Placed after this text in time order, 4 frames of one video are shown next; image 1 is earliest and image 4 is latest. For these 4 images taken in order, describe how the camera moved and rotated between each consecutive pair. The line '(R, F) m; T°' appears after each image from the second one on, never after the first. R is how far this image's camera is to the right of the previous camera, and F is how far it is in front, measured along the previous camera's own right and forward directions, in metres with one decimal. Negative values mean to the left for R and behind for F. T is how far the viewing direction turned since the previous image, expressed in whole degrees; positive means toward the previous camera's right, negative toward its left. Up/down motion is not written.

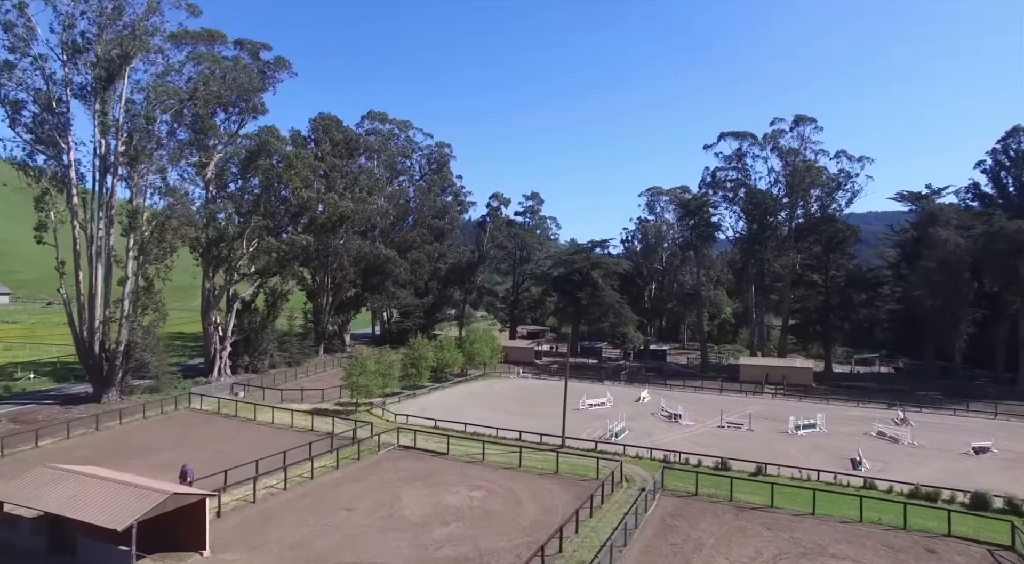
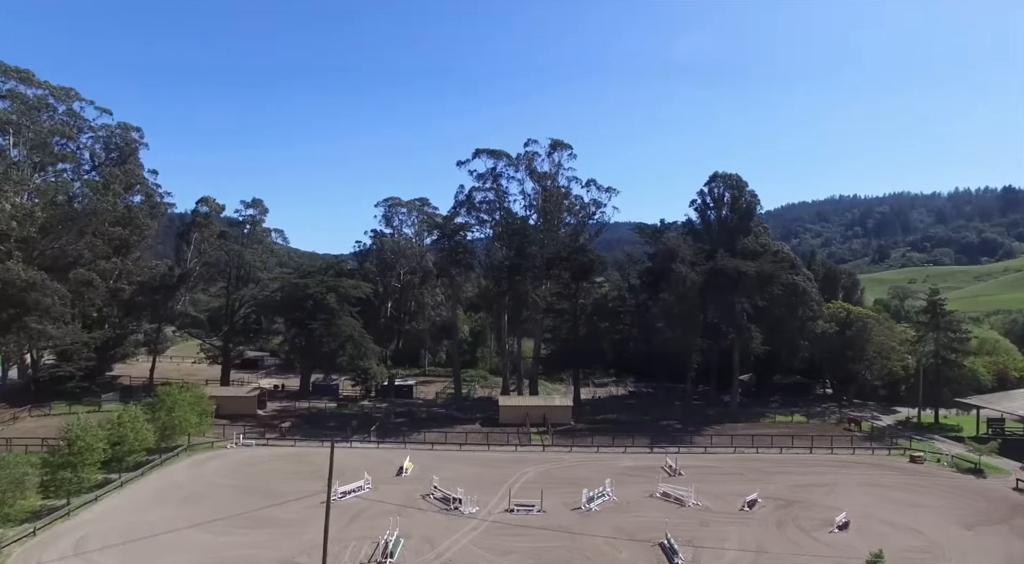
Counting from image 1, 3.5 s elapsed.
(-0.8, +8.8) m; +24°
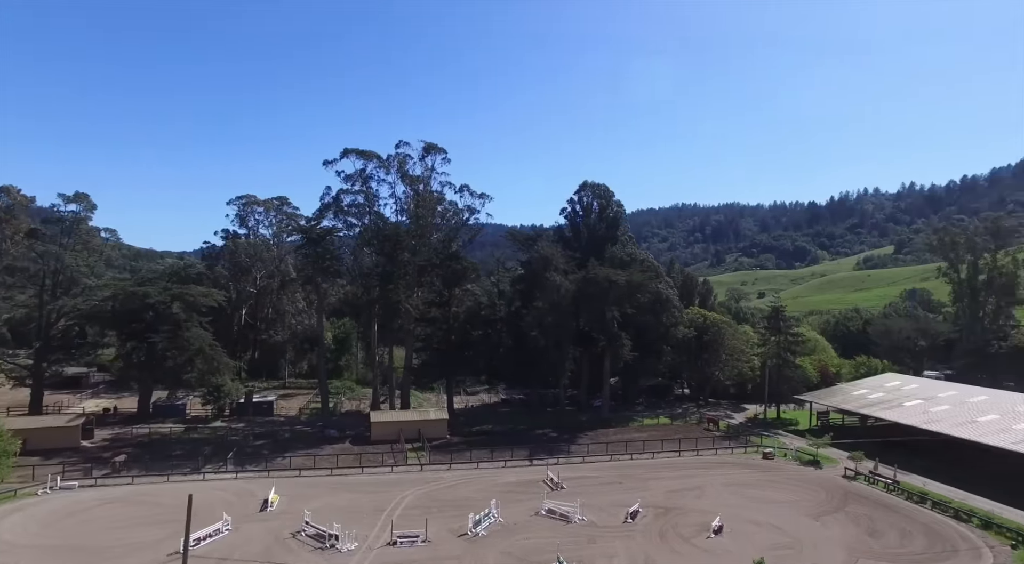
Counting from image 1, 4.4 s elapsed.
(-1.0, +1.7) m; +12°
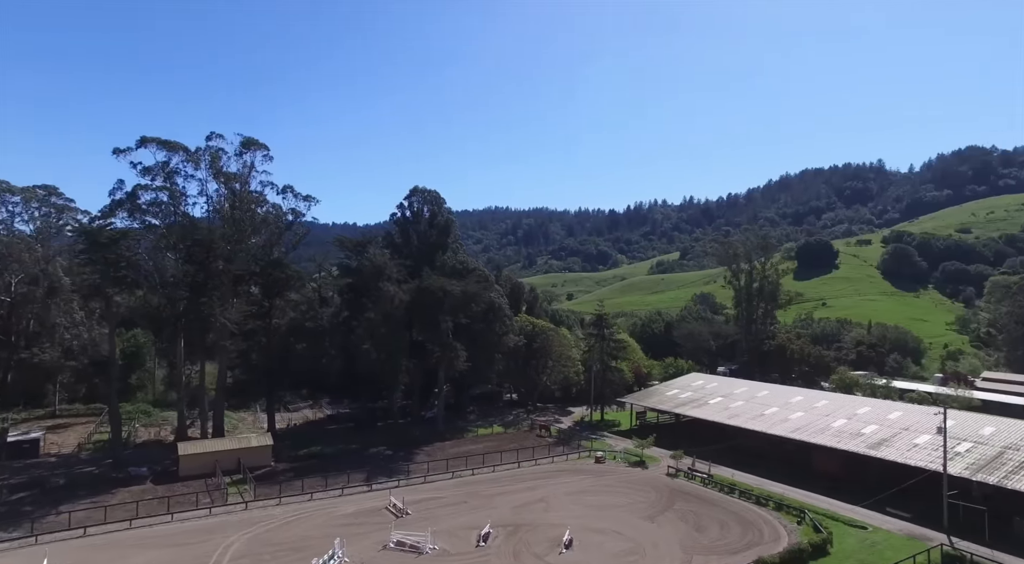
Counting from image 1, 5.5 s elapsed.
(-1.7, +1.9) m; +16°
